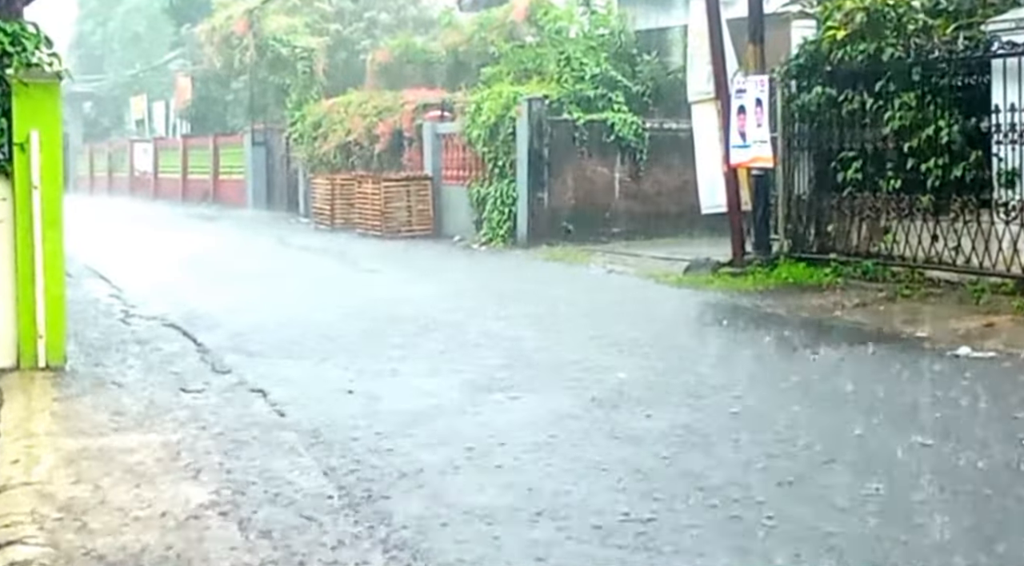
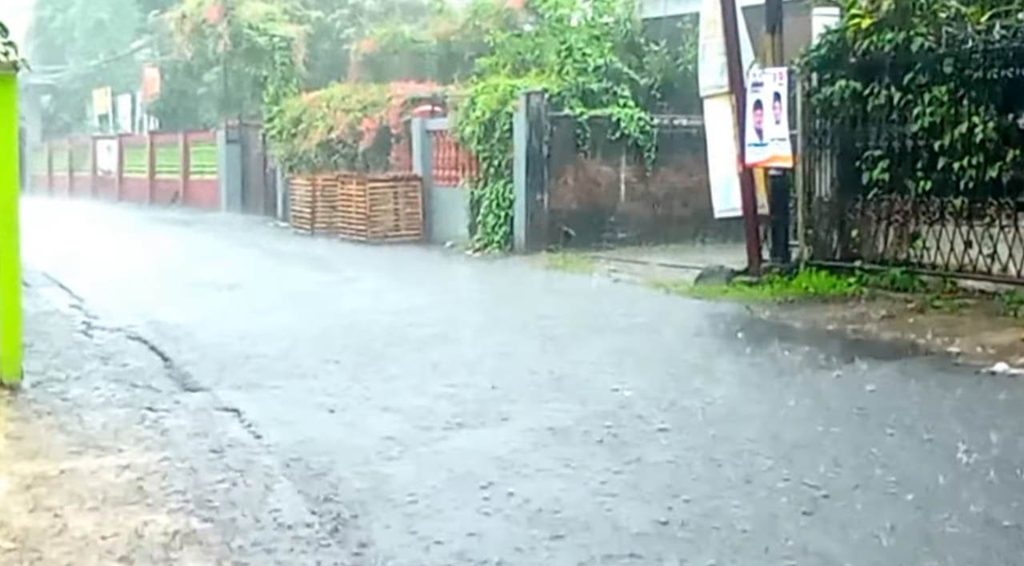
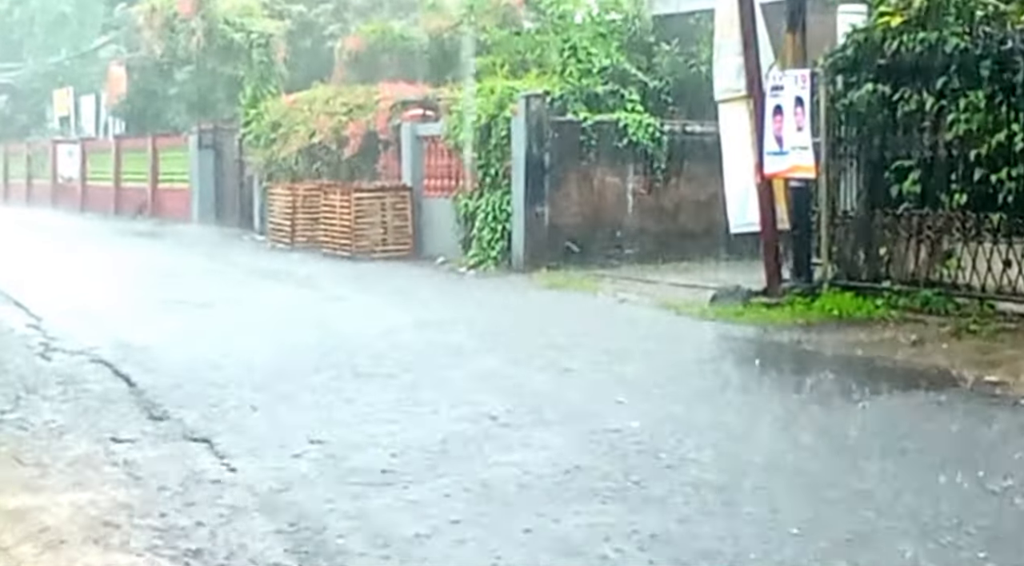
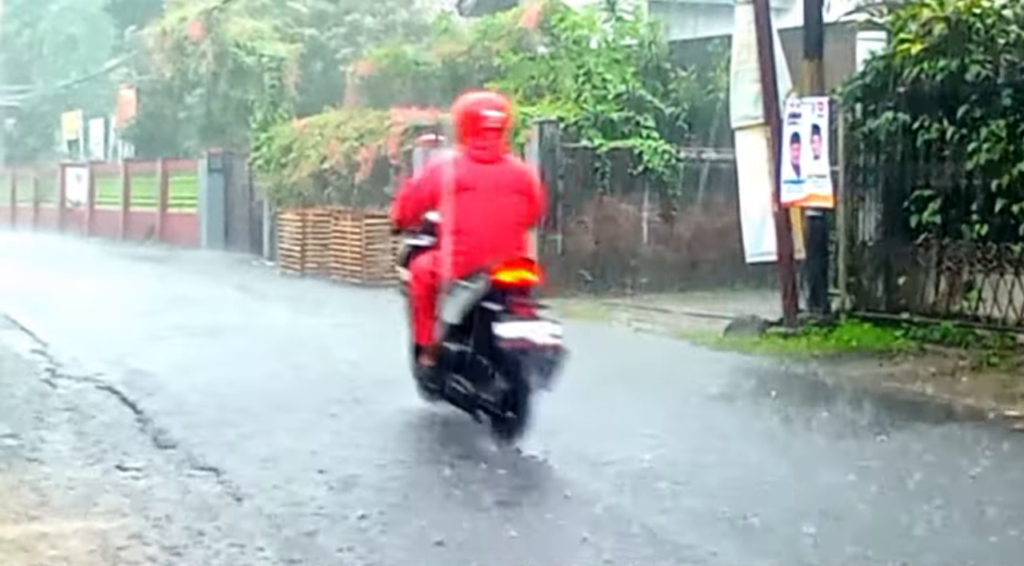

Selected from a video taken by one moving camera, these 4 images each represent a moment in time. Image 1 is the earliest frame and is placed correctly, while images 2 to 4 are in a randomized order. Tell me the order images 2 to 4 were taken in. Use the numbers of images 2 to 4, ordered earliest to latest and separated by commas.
2, 3, 4
